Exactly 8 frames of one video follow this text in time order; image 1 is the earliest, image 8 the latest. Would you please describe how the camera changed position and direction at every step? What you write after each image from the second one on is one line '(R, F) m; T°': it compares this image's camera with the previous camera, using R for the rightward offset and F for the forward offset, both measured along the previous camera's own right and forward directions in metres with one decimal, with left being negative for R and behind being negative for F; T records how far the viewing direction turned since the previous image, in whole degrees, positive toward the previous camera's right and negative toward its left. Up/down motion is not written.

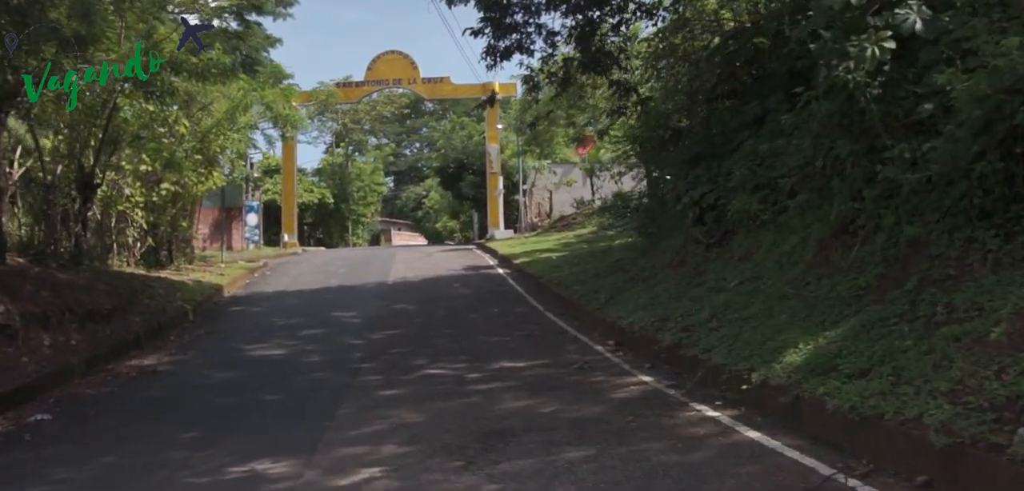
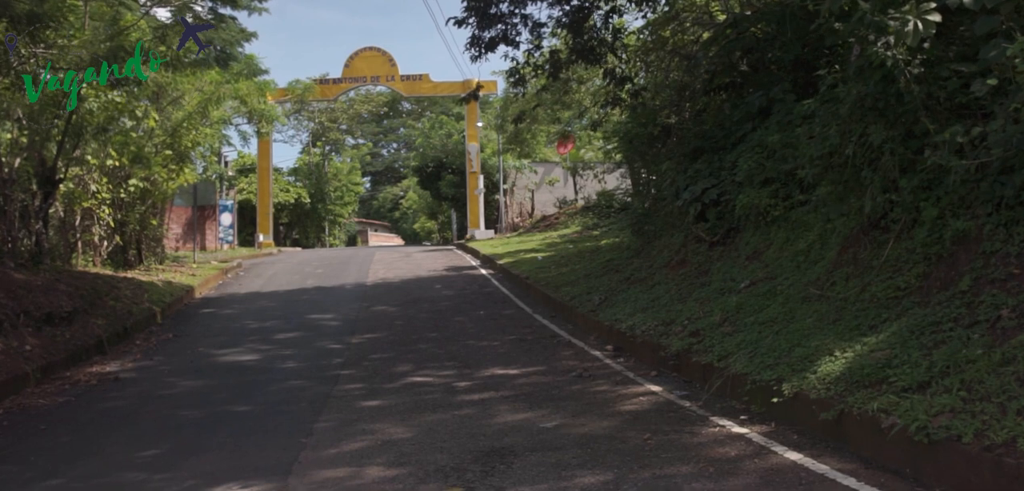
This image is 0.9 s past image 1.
(-0.1, +0.9) m; +1°
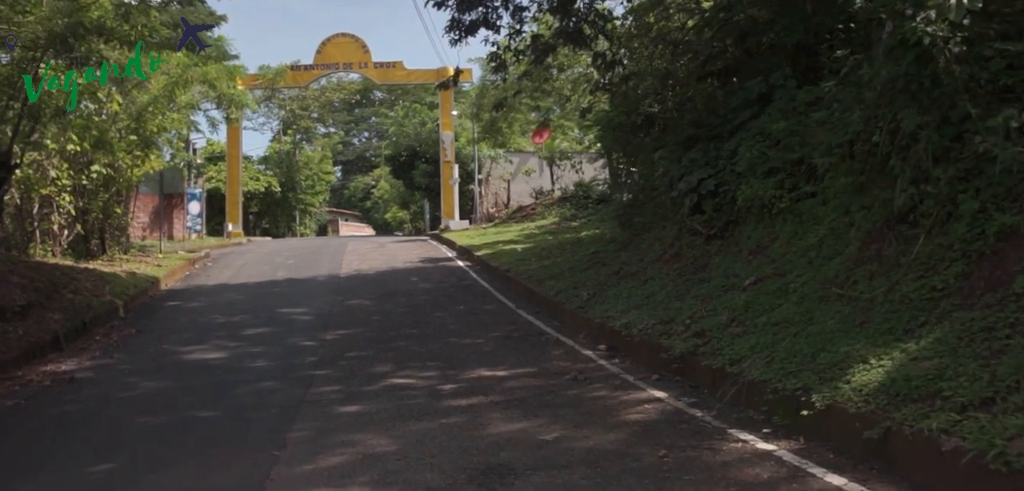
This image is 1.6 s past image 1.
(-0.2, +0.7) m; +1°
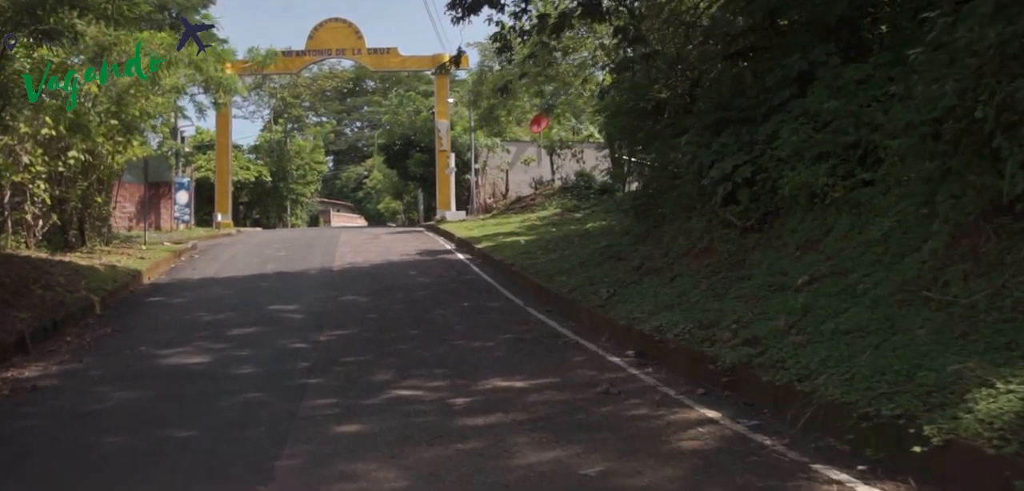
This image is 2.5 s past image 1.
(-0.2, +1.2) m; 0°
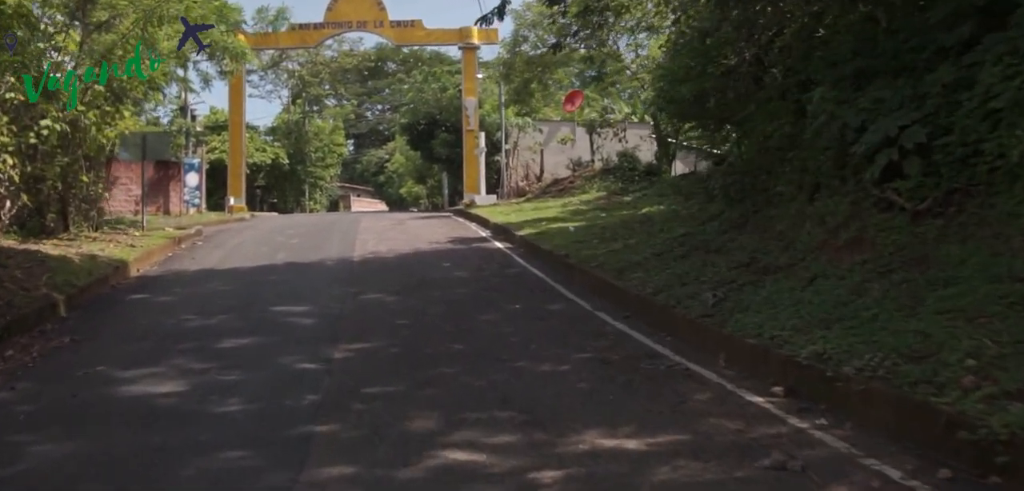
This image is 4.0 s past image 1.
(-0.4, +3.0) m; -1°
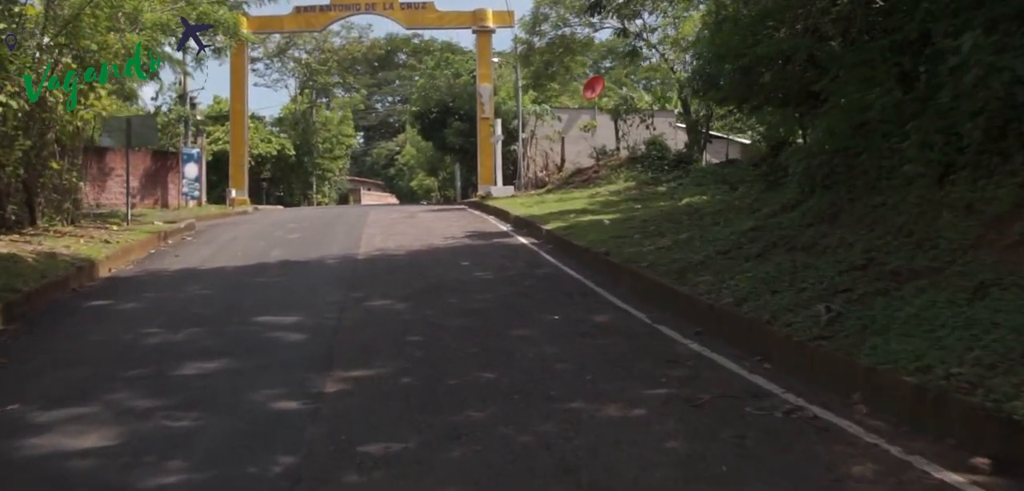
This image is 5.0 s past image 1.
(-0.2, +2.3) m; -1°
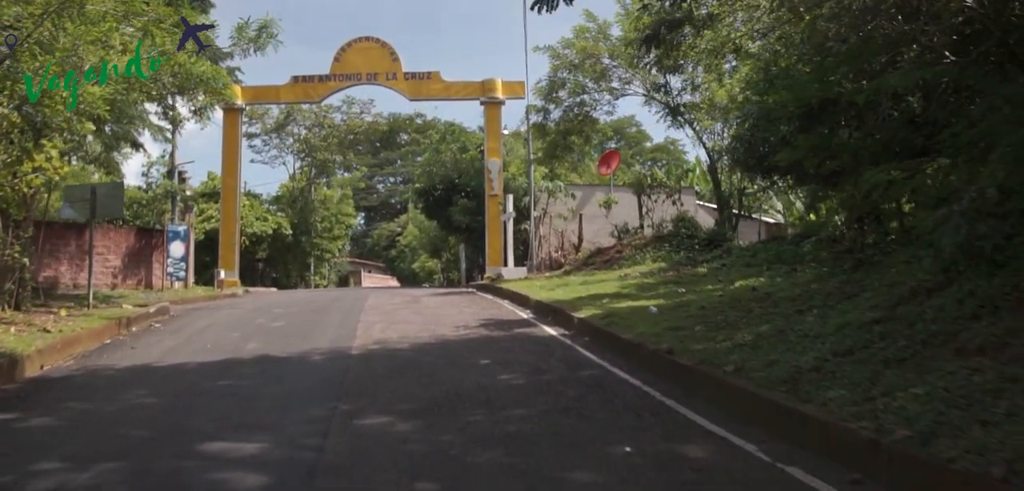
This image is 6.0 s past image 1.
(-0.3, +2.8) m; 0°
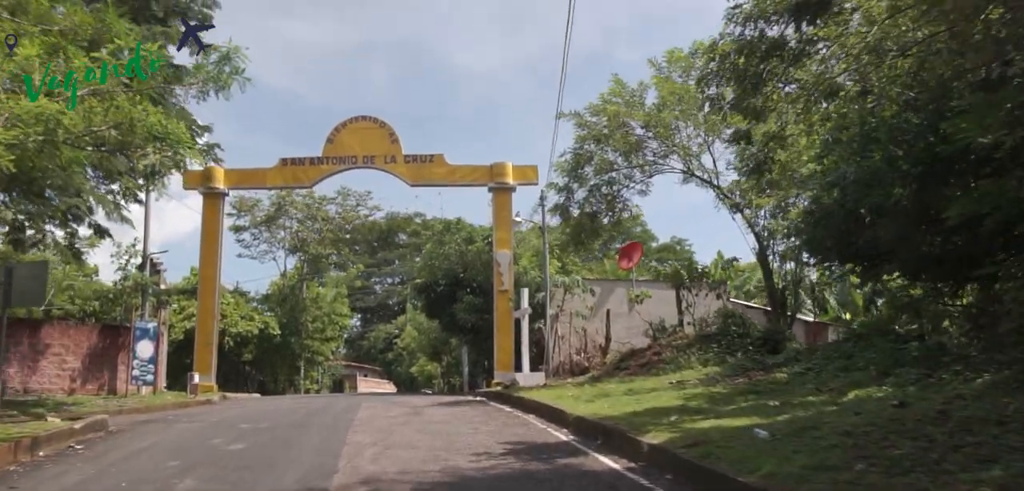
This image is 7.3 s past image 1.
(-0.4, +4.1) m; 0°
